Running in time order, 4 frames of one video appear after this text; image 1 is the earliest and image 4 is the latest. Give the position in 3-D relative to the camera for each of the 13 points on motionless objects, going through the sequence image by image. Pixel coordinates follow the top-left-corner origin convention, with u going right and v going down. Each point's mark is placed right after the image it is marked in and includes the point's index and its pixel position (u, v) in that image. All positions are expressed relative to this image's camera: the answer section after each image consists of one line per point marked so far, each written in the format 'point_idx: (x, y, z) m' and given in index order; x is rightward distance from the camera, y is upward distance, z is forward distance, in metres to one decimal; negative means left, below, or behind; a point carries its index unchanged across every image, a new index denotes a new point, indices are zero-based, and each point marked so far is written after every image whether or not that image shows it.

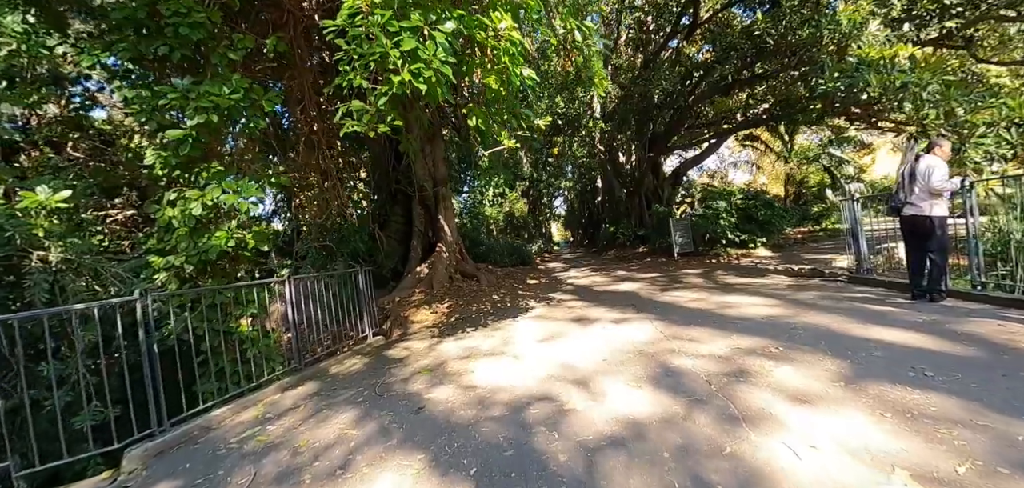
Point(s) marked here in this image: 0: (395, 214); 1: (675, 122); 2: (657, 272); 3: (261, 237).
0: (-2.4, +0.6, +8.7) m
1: (+4.9, +3.6, +12.2) m
2: (+2.9, -0.6, +8.1) m
3: (-2.4, +0.1, +3.9) m
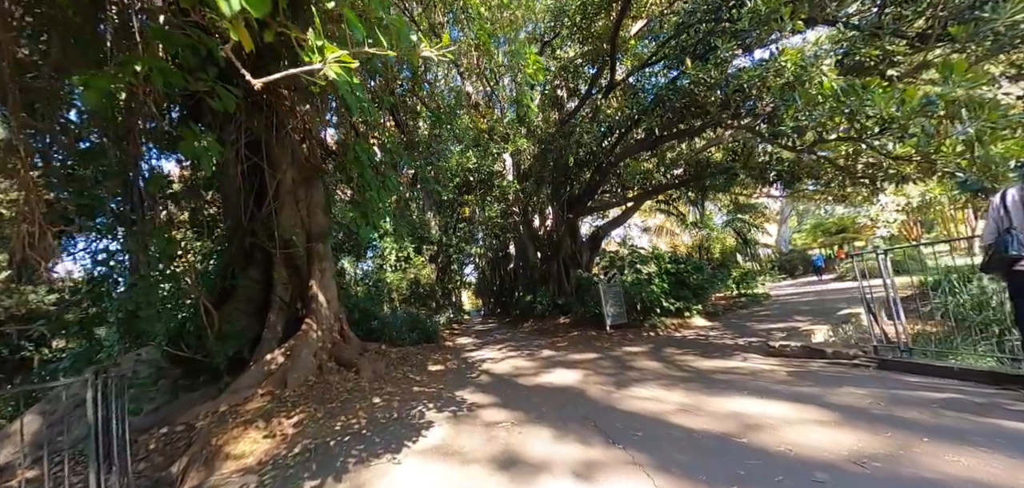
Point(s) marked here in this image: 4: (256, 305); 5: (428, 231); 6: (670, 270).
0: (-4.0, -0.5, +6.2) m
1: (+2.3, +1.7, +11.6) m
2: (+1.3, -1.7, +6.5) m
3: (-3.0, -0.3, +1.5) m
4: (-3.8, -0.9, +6.1) m
5: (-2.9, +0.4, +14.0) m
6: (+4.0, -0.6, +10.0) m
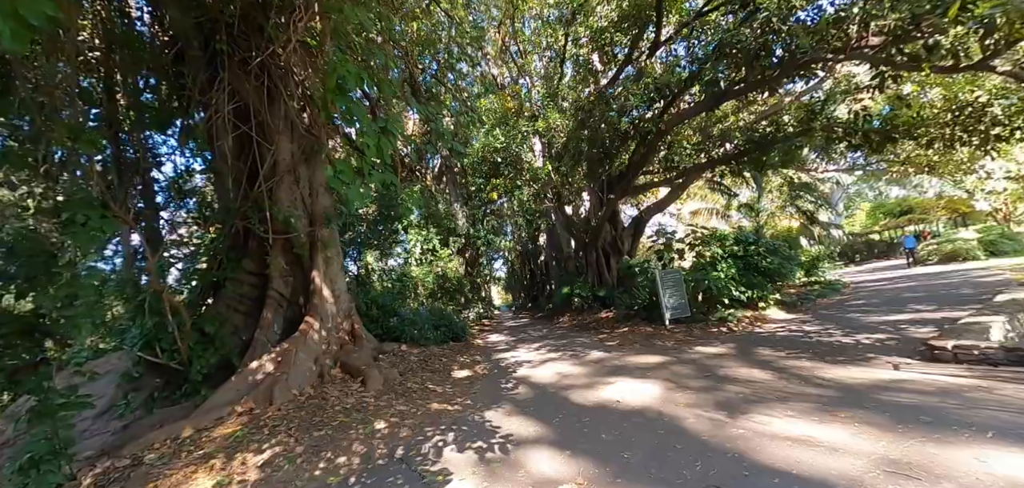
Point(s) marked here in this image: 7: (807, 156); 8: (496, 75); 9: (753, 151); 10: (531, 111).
0: (-3.5, -0.3, +5.2) m
1: (+3.2, +2.1, +10.2) m
2: (+1.9, -1.4, +5.2) m
3: (-2.8, -0.1, +0.5) m
4: (-3.3, -0.7, +5.1) m
5: (-1.9, +0.7, +13.0) m
6: (+4.7, -0.2, +8.5) m
7: (+7.8, +2.2, +10.6) m
8: (-0.5, +5.1, +12.6) m
9: (+5.1, +2.0, +9.0) m
10: (+0.6, +3.8, +11.7) m
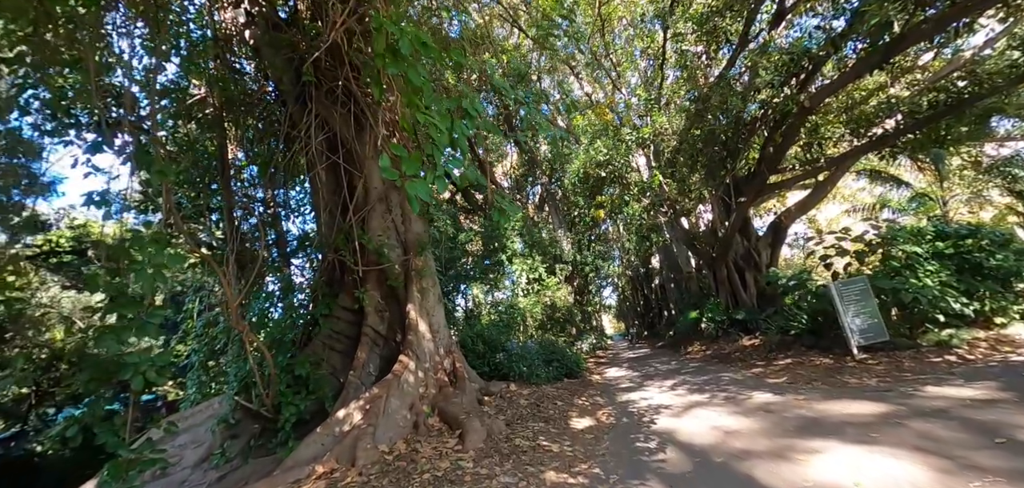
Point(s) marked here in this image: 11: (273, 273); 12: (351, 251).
0: (-2.1, -0.8, +5.1) m
1: (+5.4, +1.9, +8.3) m
2: (+3.1, -1.4, +3.6) m
3: (-2.7, -0.2, +0.3) m
4: (-1.9, -1.2, +4.9) m
5: (+1.4, -0.1, +12.2) m
6: (+6.6, -0.1, +6.2) m
7: (+10.0, +2.4, +7.6) m
8: (+2.2, +4.4, +11.9) m
9: (+7.0, +2.1, +6.8) m
10: (+3.2, +3.3, +10.7) m
11: (-2.8, -0.3, +4.8) m
12: (-1.9, -0.1, +4.8) m
